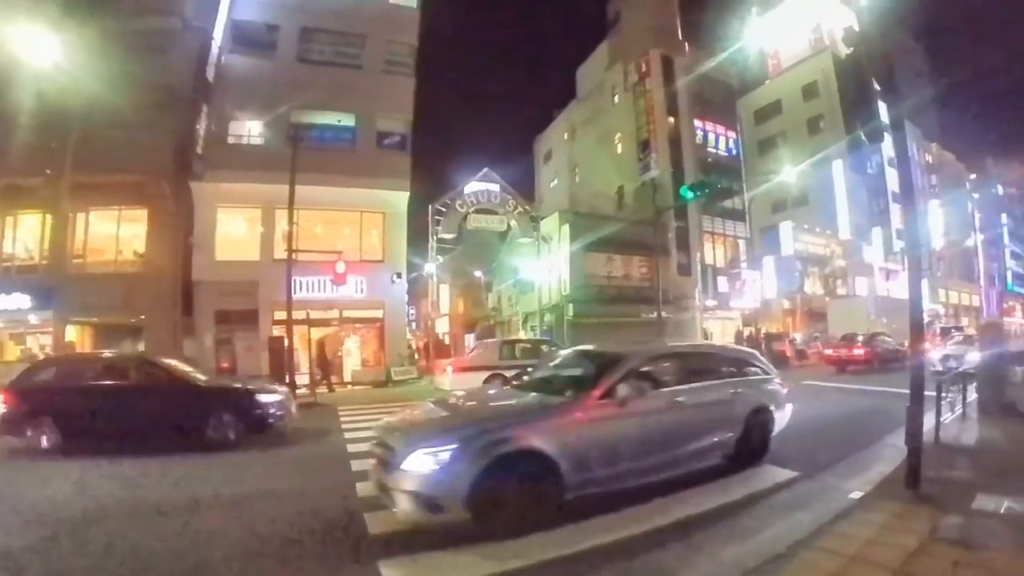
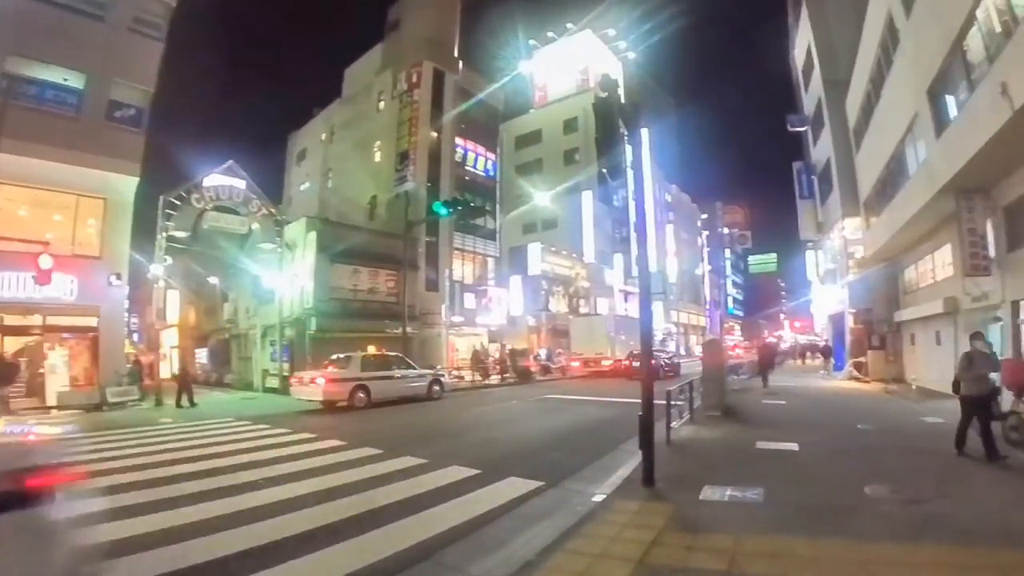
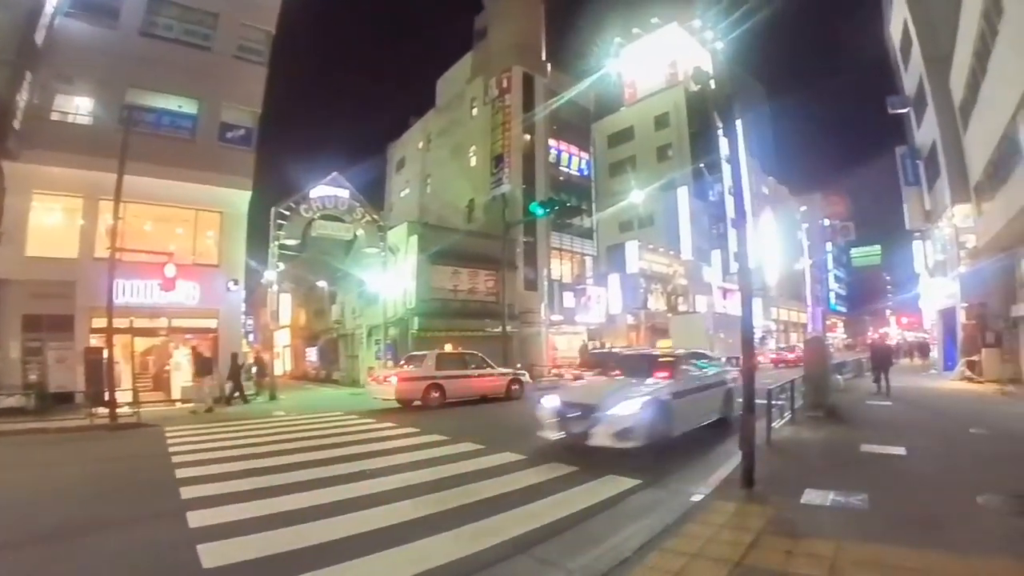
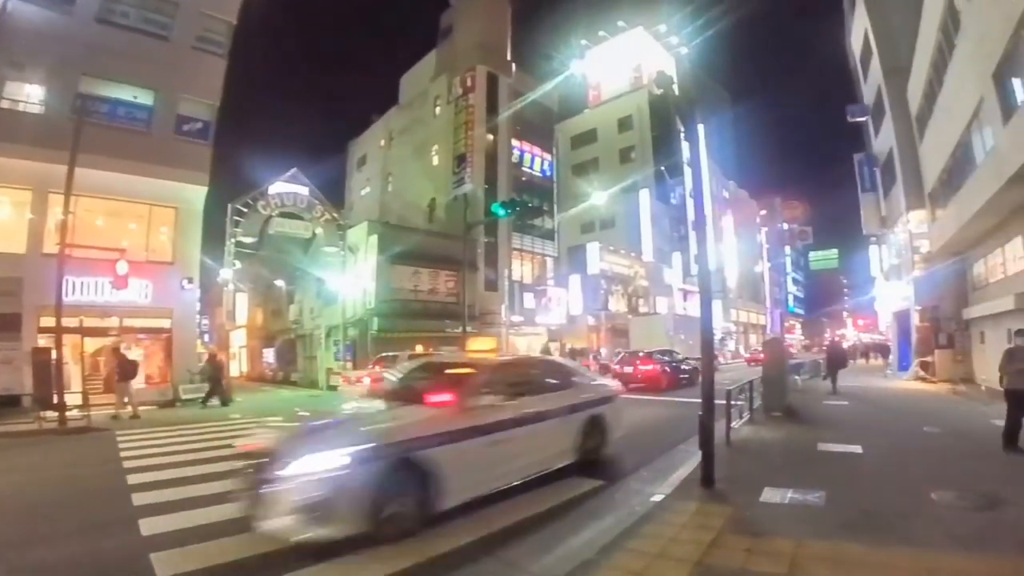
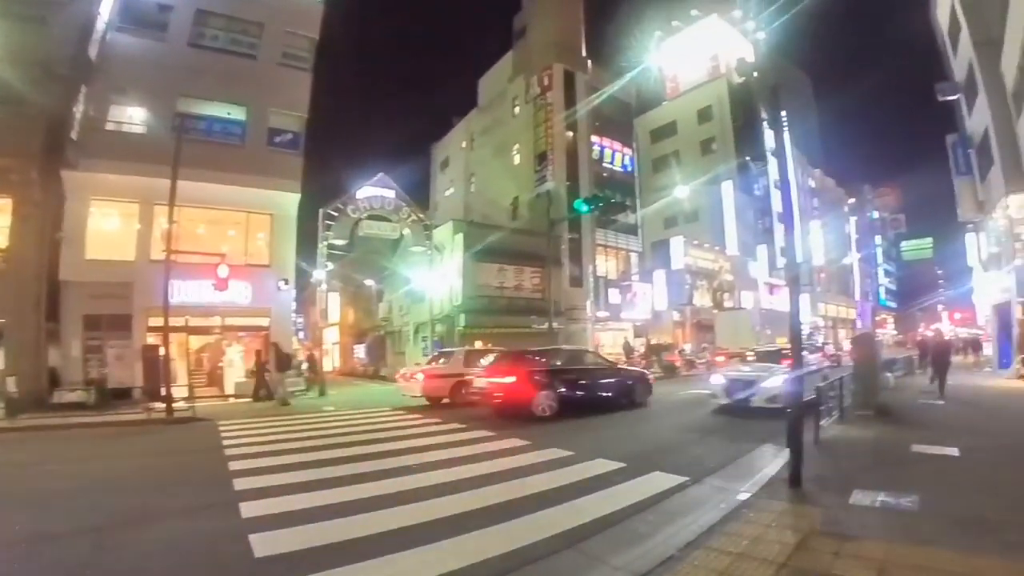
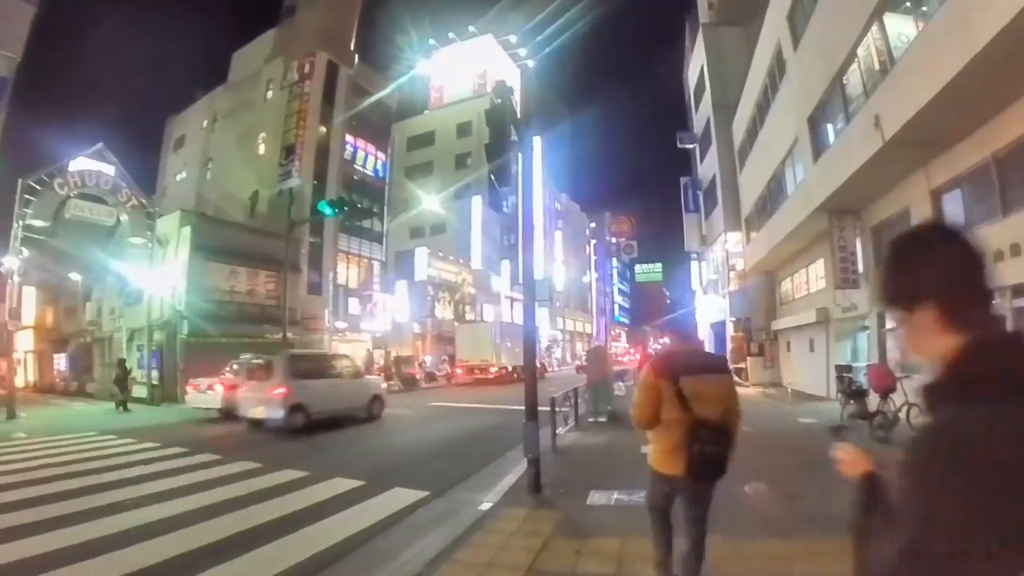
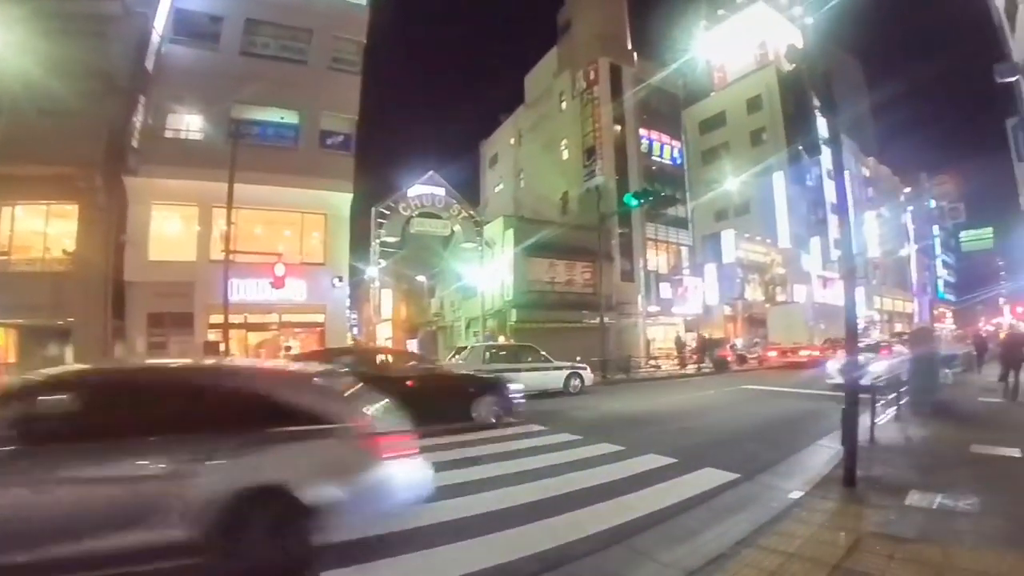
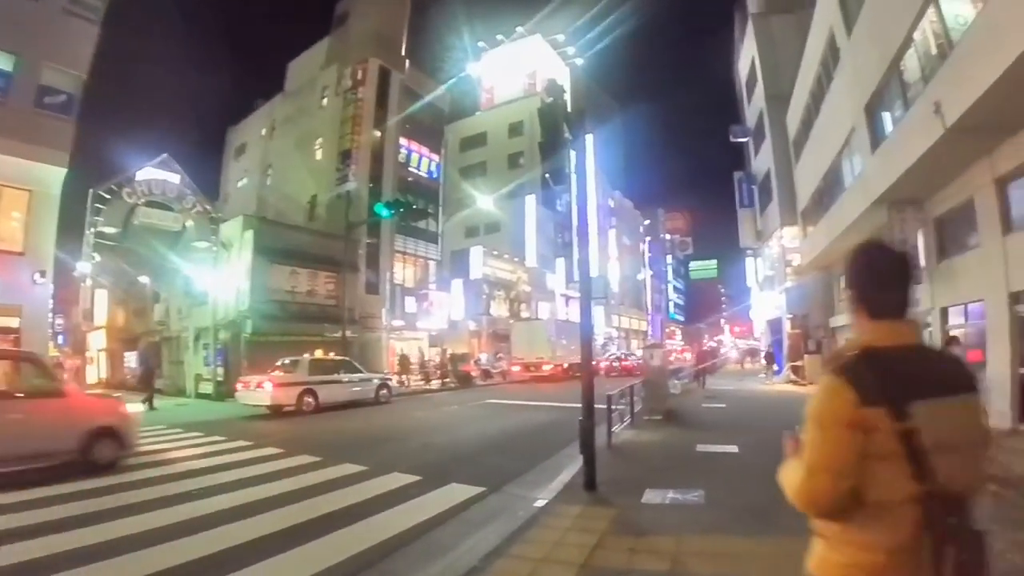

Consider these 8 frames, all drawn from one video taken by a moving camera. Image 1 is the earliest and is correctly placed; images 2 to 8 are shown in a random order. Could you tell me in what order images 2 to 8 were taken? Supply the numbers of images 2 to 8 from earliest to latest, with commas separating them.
7, 5, 3, 4, 2, 8, 6
